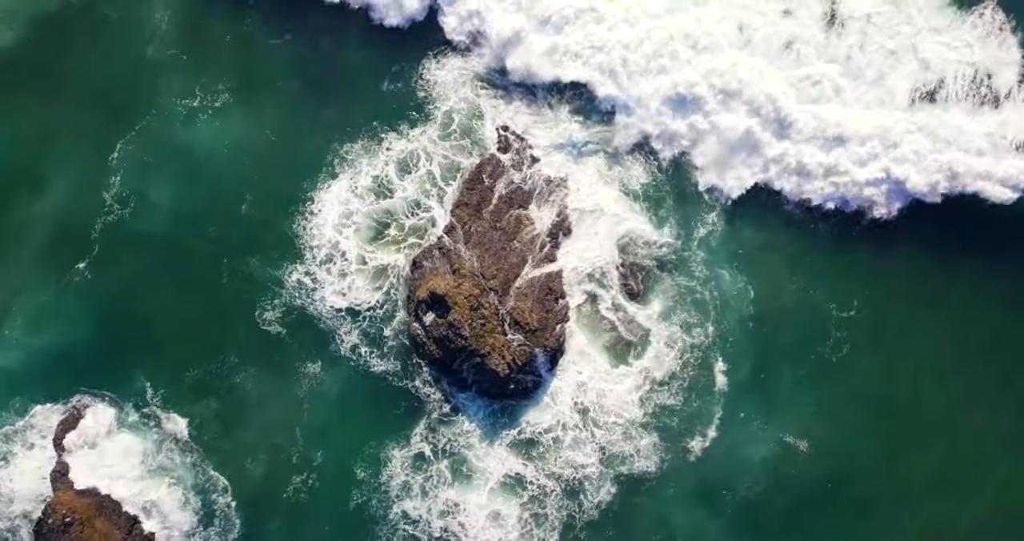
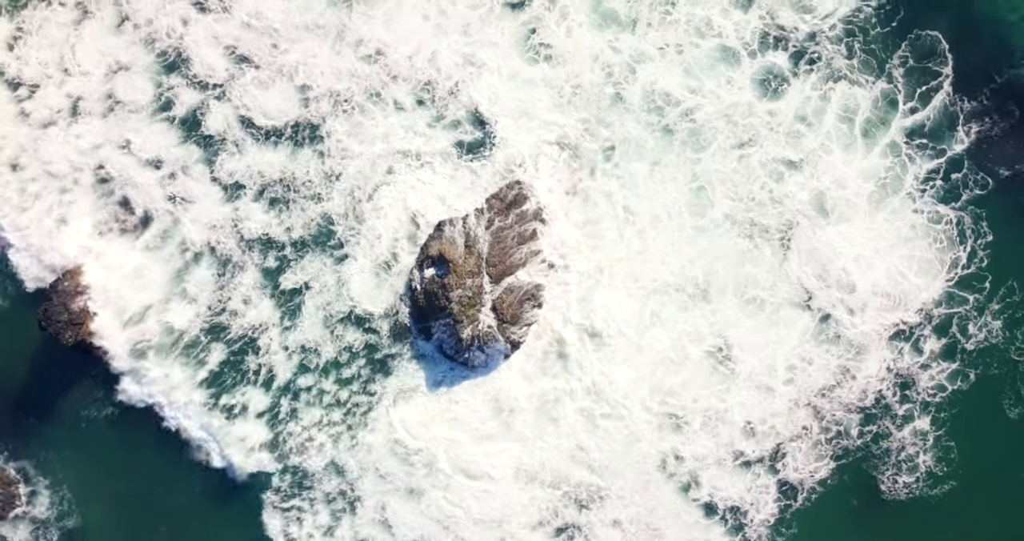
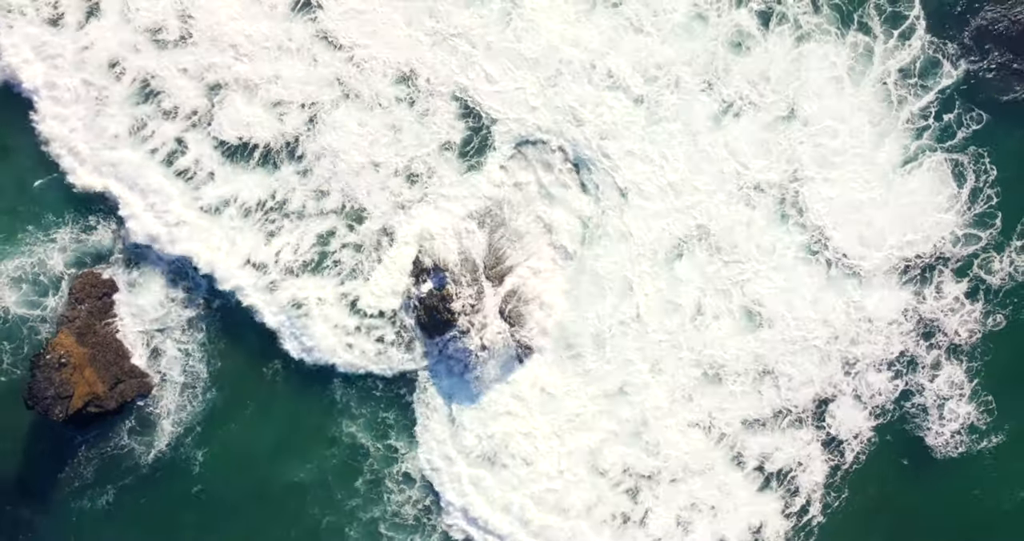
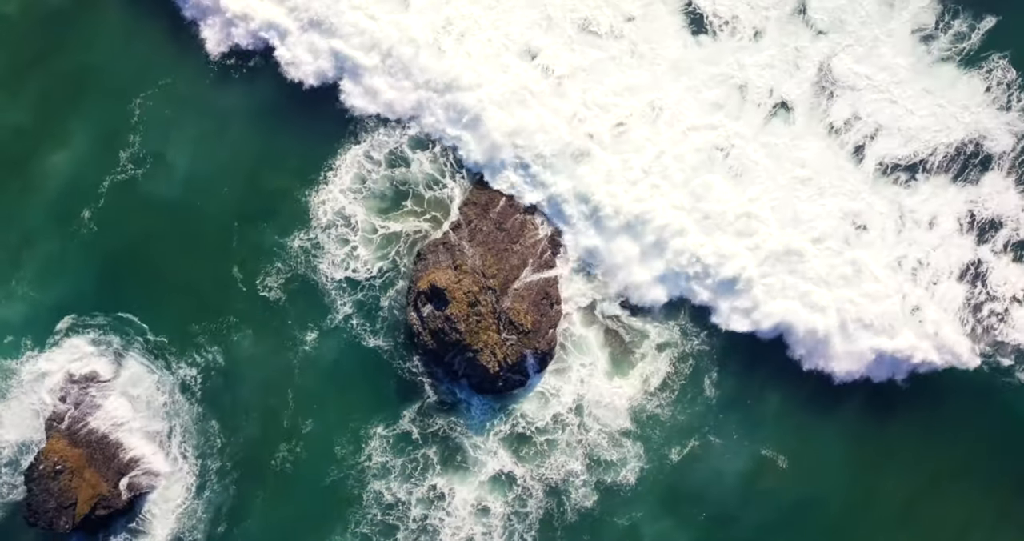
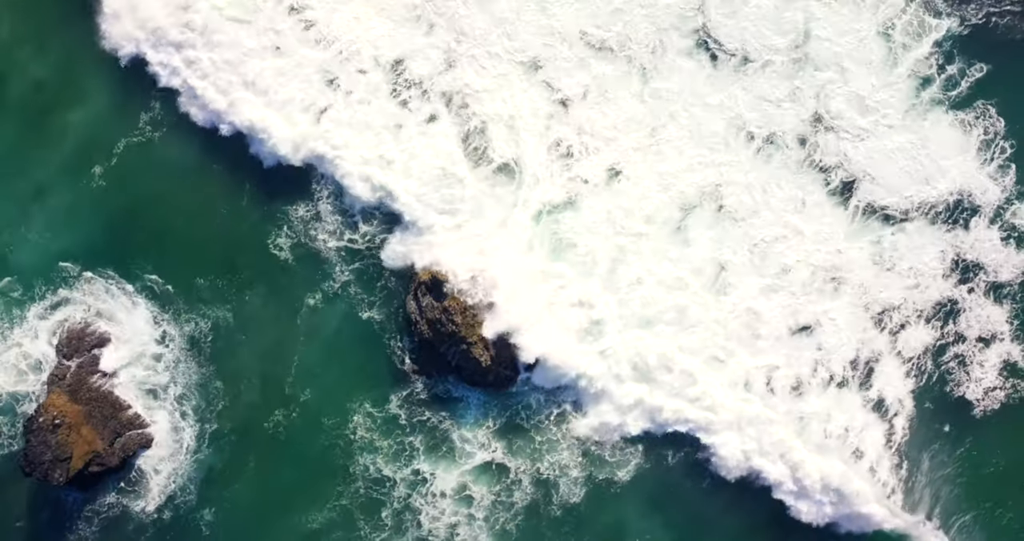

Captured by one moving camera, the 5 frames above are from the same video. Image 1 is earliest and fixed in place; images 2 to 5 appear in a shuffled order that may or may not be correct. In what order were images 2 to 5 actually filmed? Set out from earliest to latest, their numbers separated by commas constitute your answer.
4, 5, 3, 2
